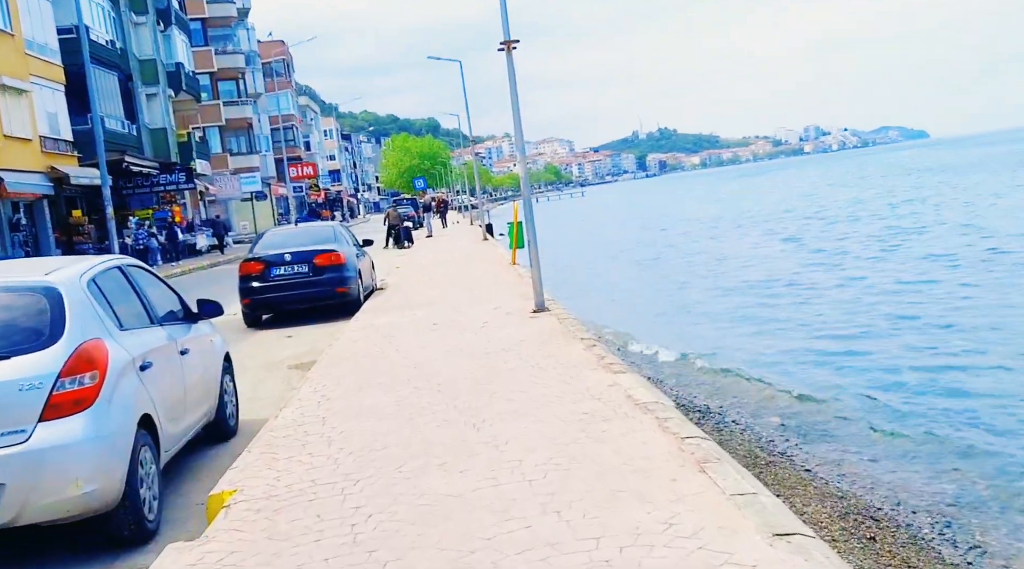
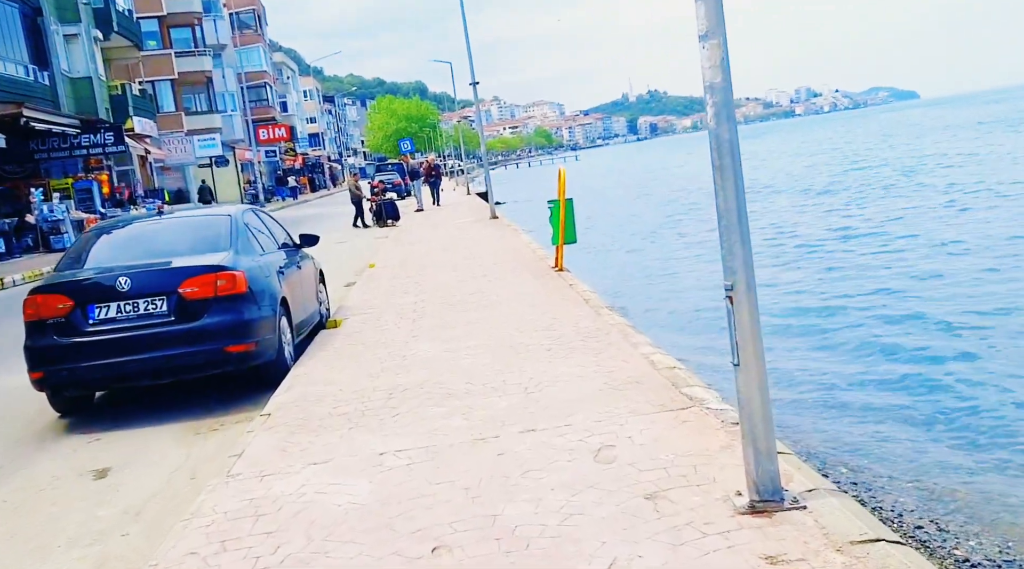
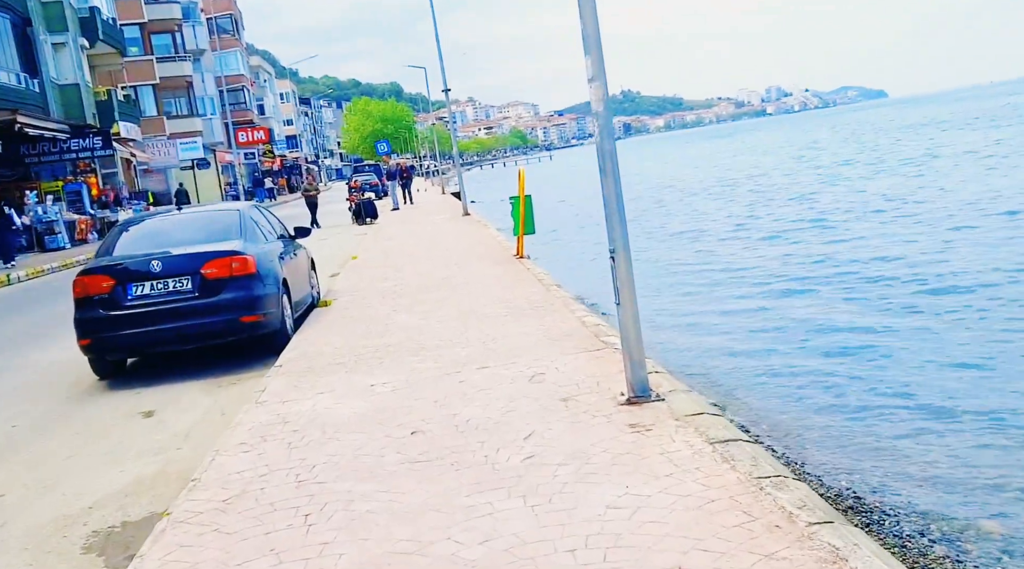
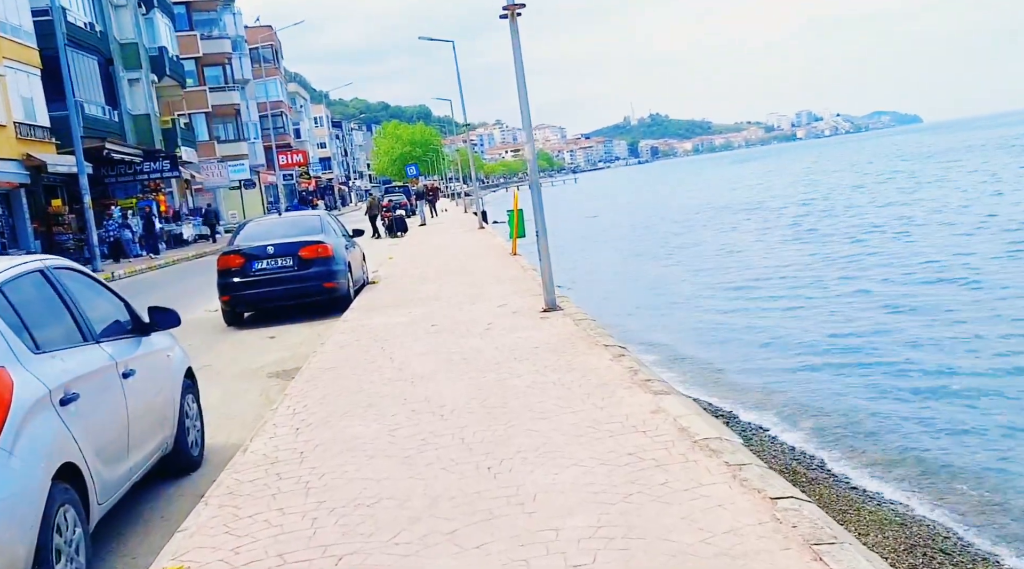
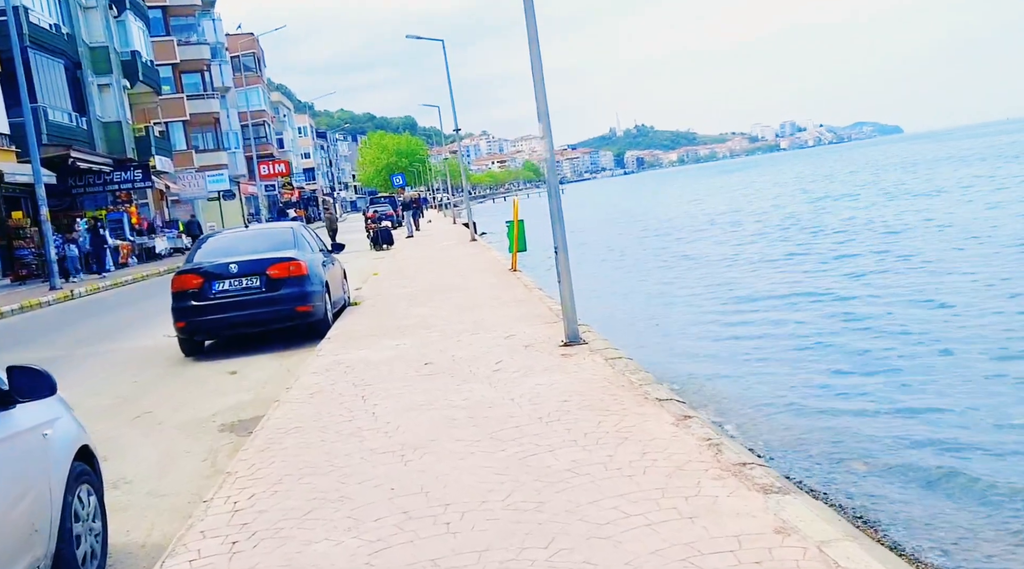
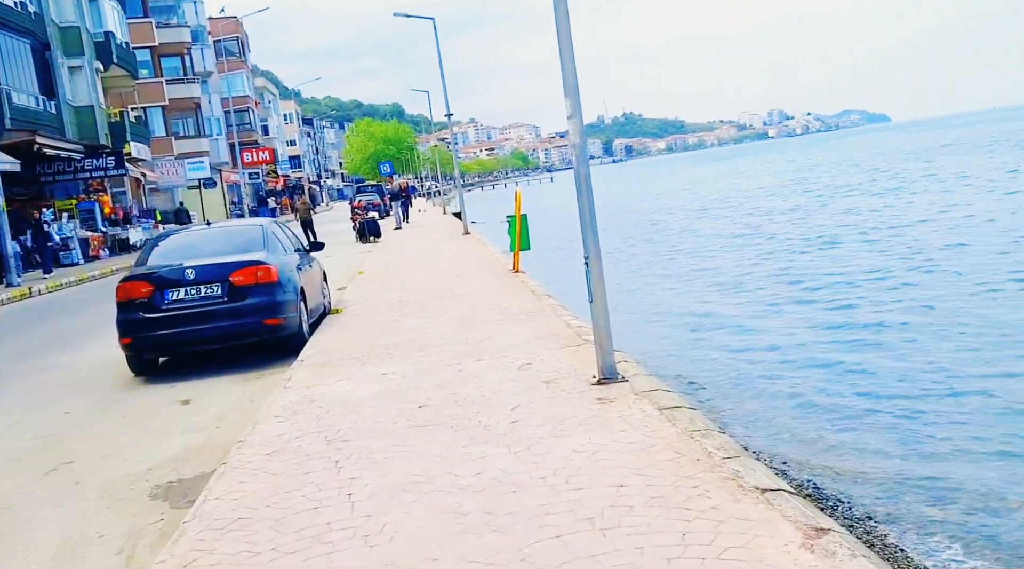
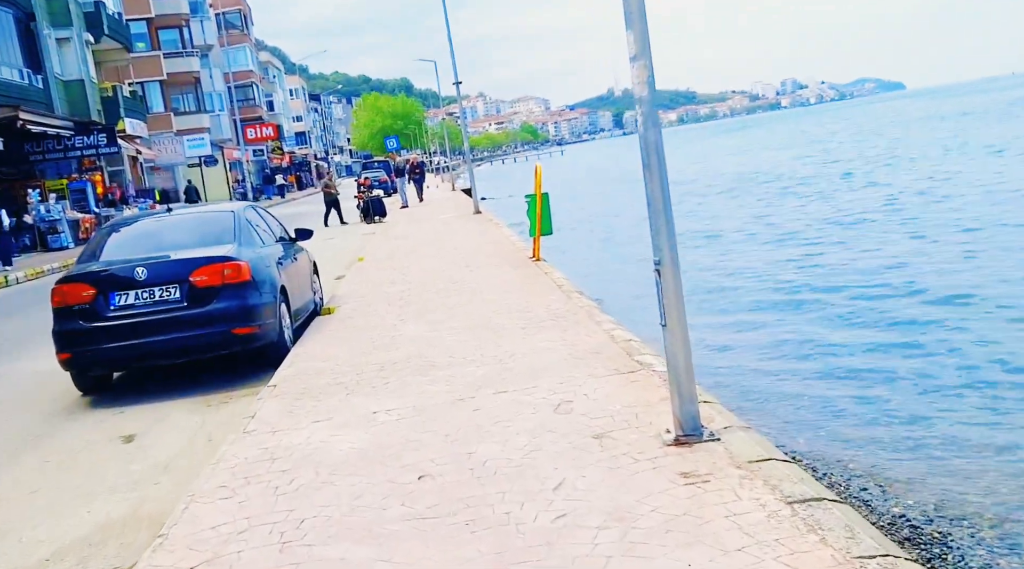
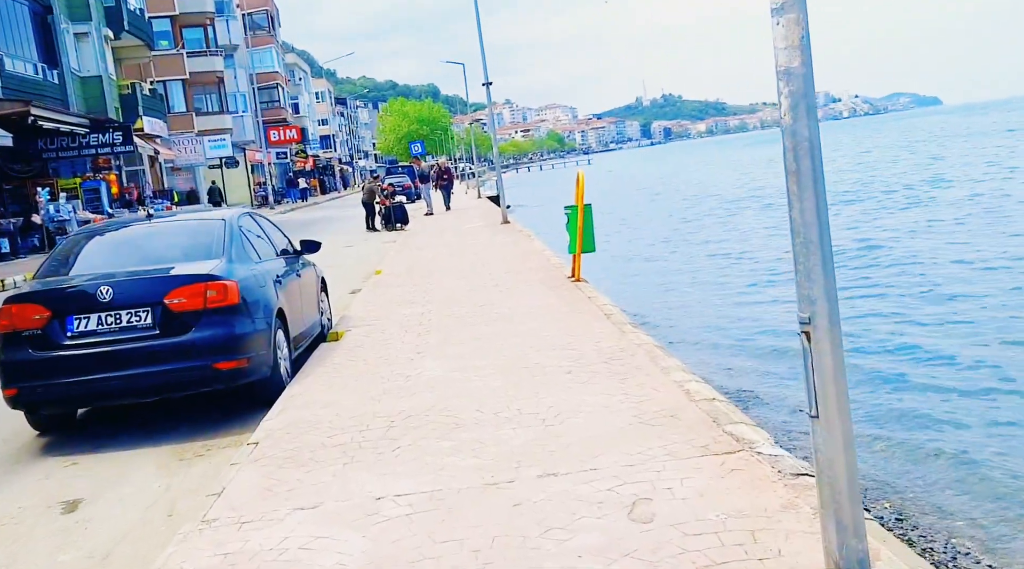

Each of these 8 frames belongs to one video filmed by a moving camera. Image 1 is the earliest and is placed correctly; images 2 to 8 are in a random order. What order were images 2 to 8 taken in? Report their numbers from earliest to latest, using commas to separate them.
4, 5, 6, 3, 7, 2, 8
